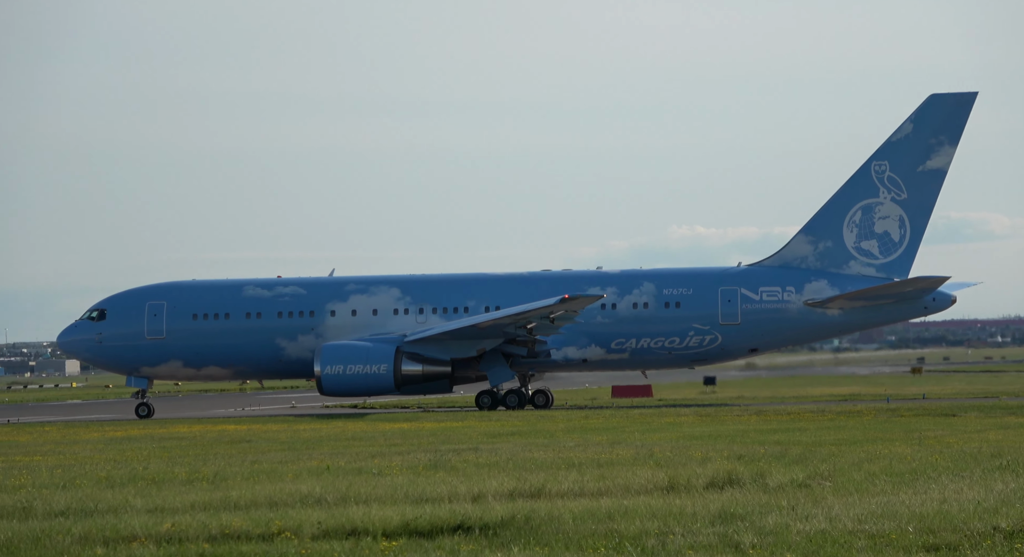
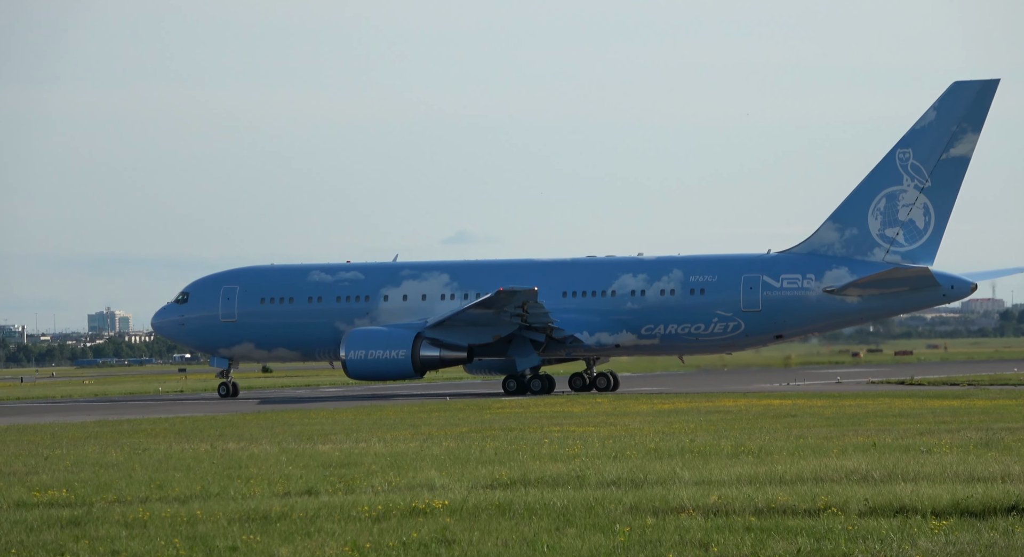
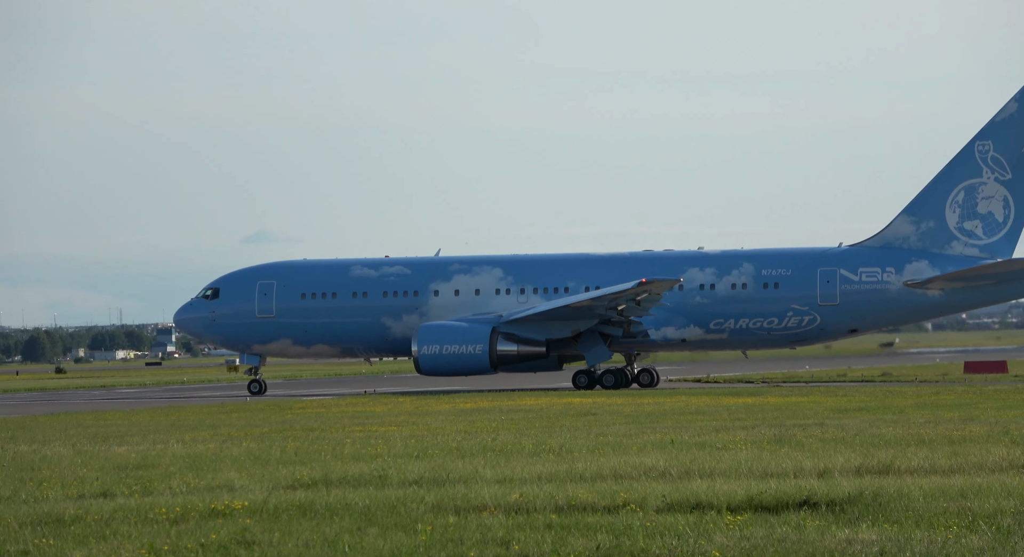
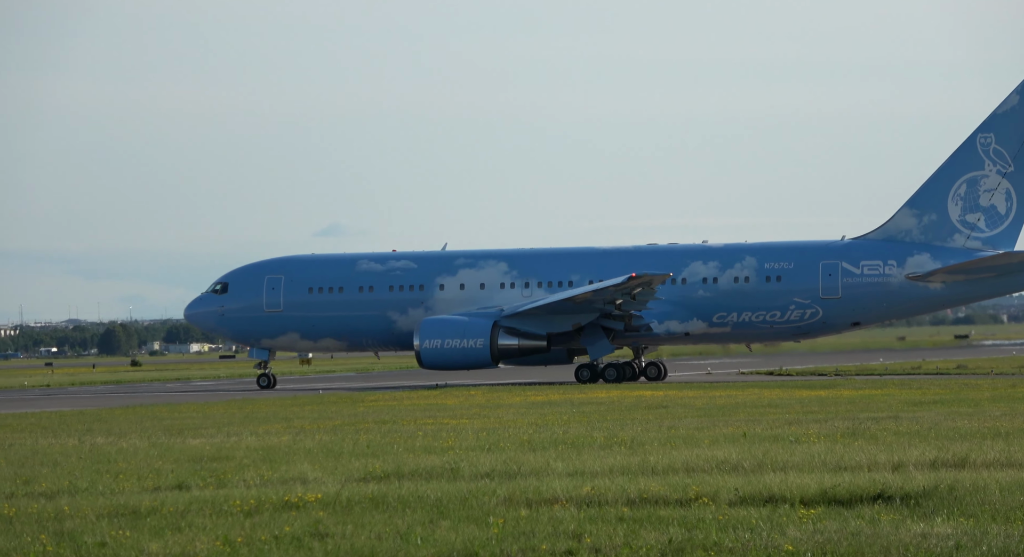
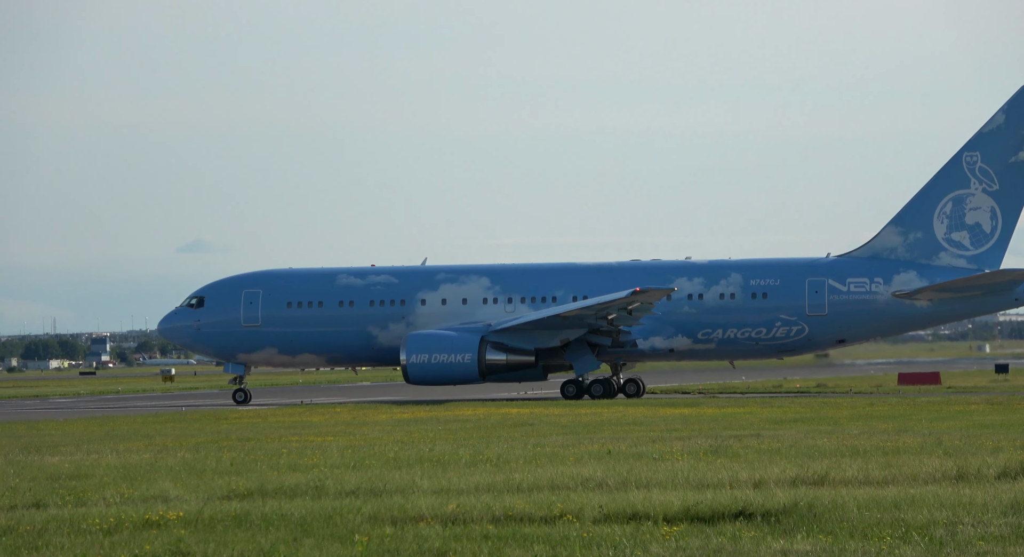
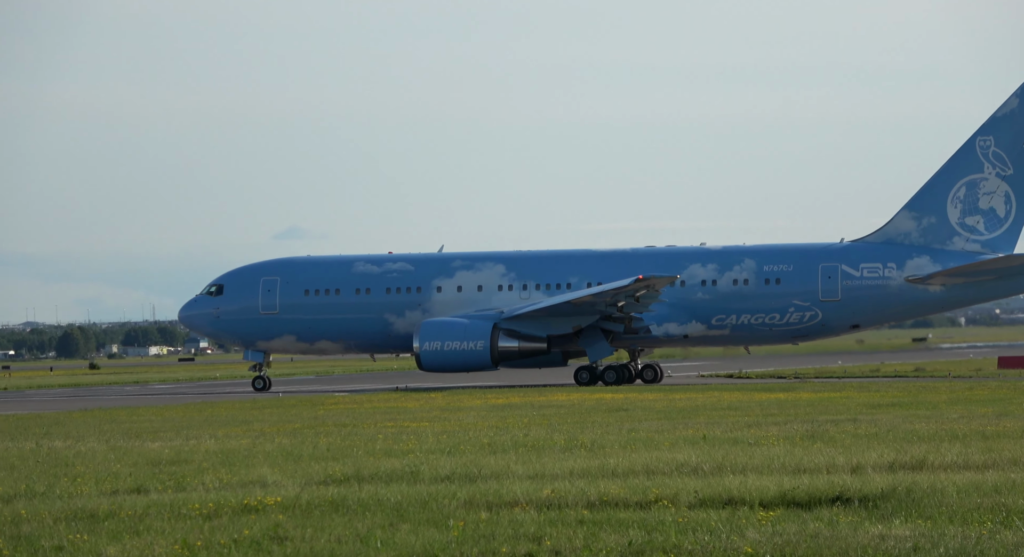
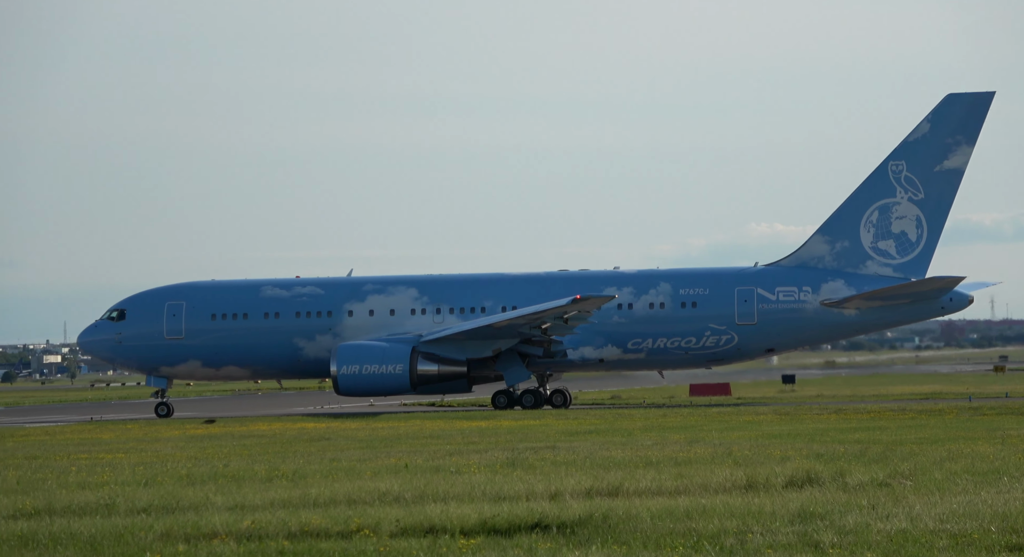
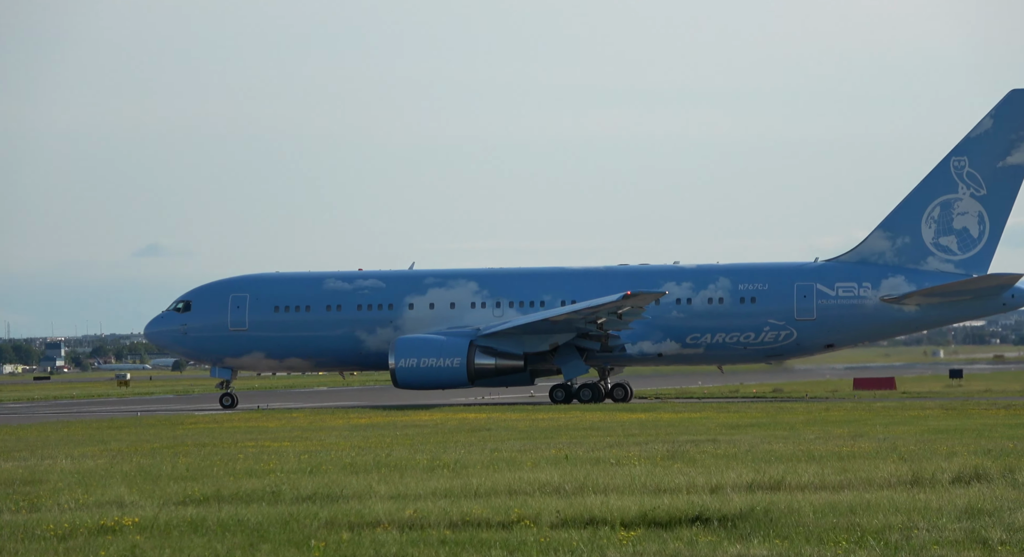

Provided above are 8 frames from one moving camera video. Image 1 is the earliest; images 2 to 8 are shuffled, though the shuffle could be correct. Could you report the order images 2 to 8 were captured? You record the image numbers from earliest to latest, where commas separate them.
7, 8, 5, 3, 6, 4, 2
